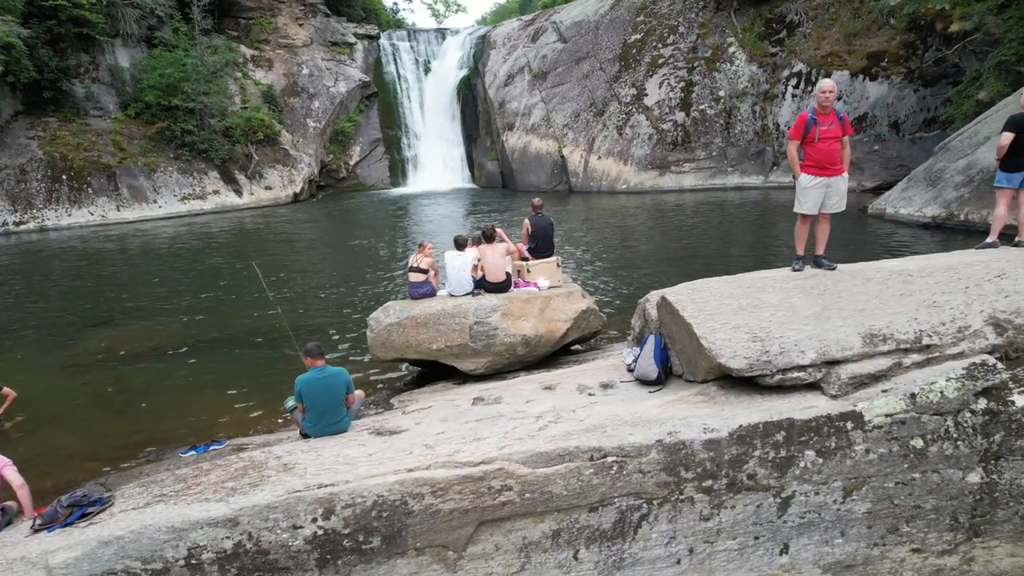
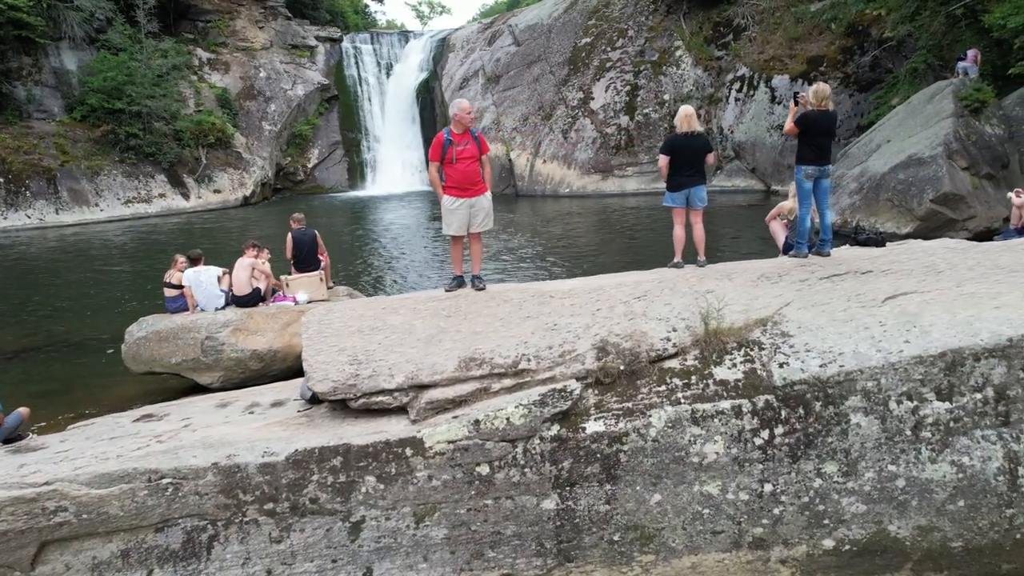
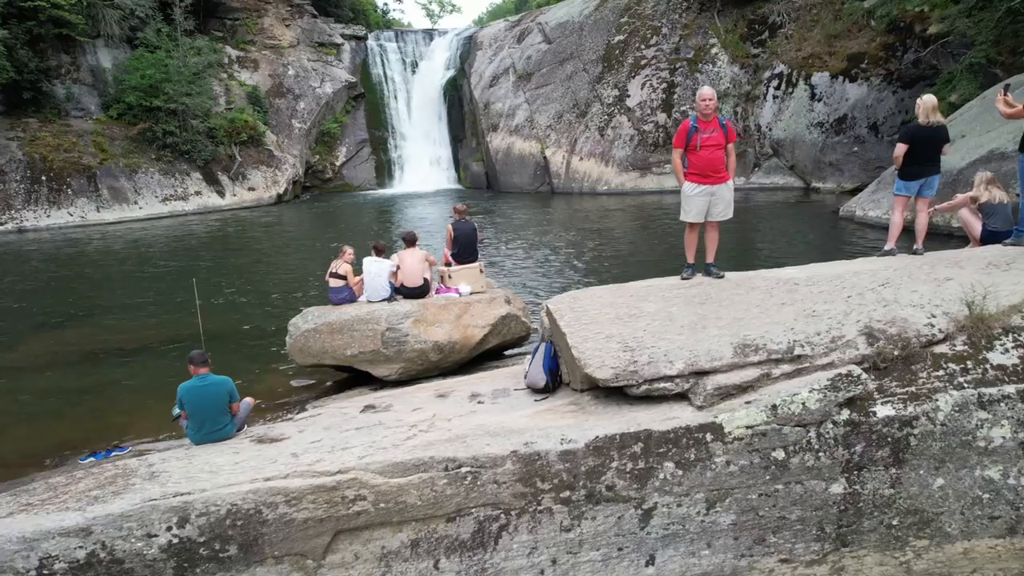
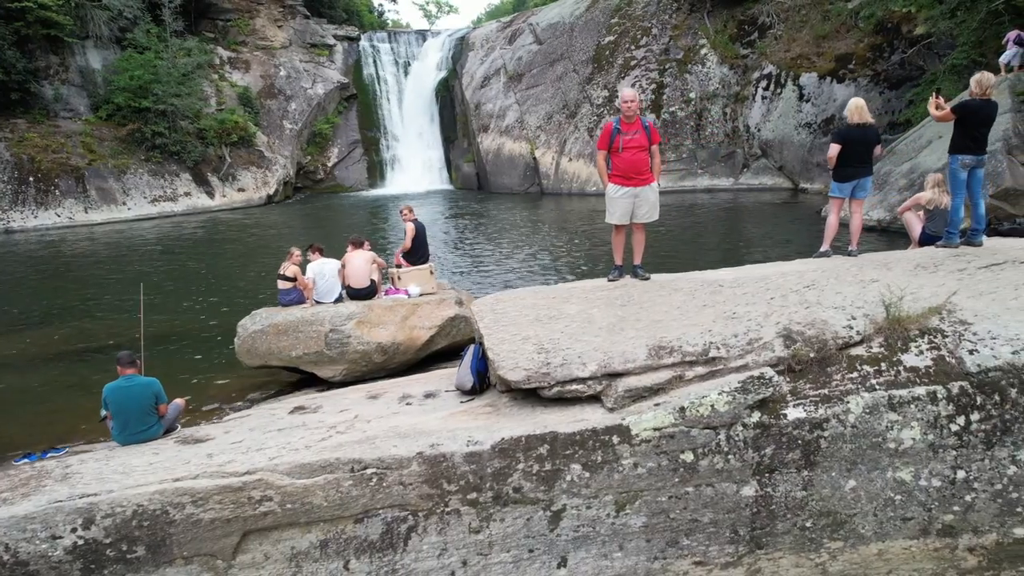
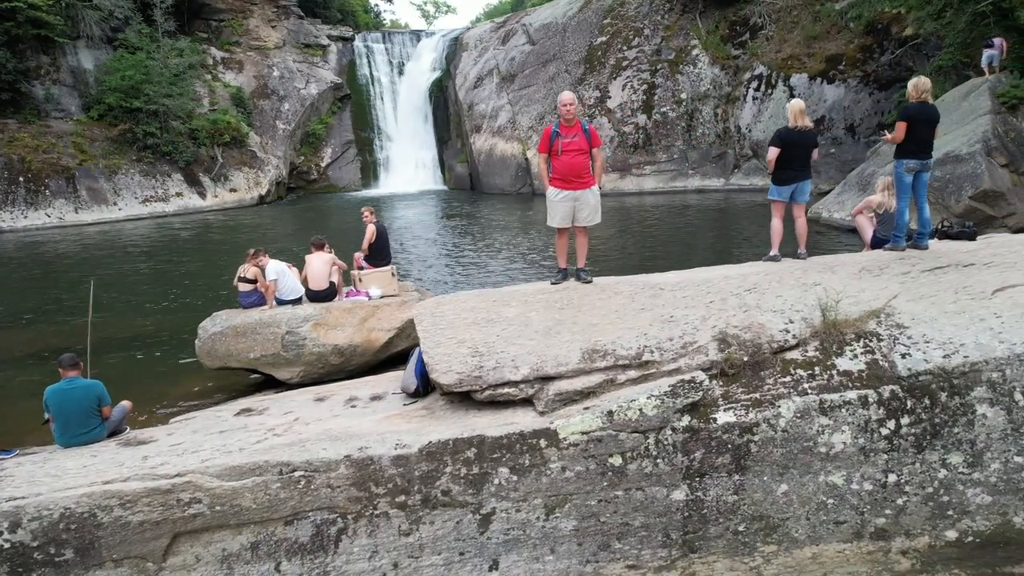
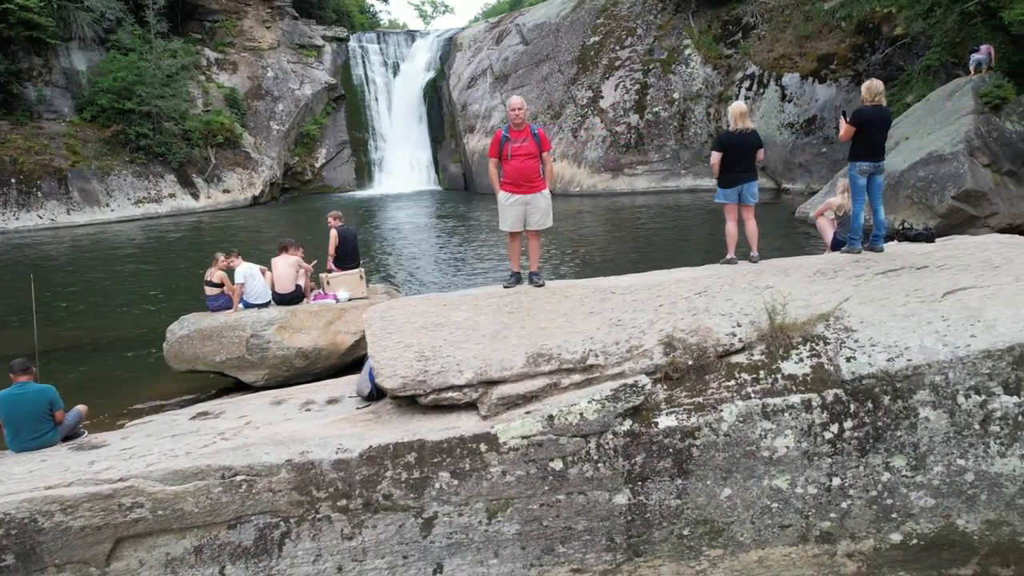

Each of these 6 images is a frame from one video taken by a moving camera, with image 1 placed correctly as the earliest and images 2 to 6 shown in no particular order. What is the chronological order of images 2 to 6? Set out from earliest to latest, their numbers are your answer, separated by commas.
3, 4, 5, 6, 2
